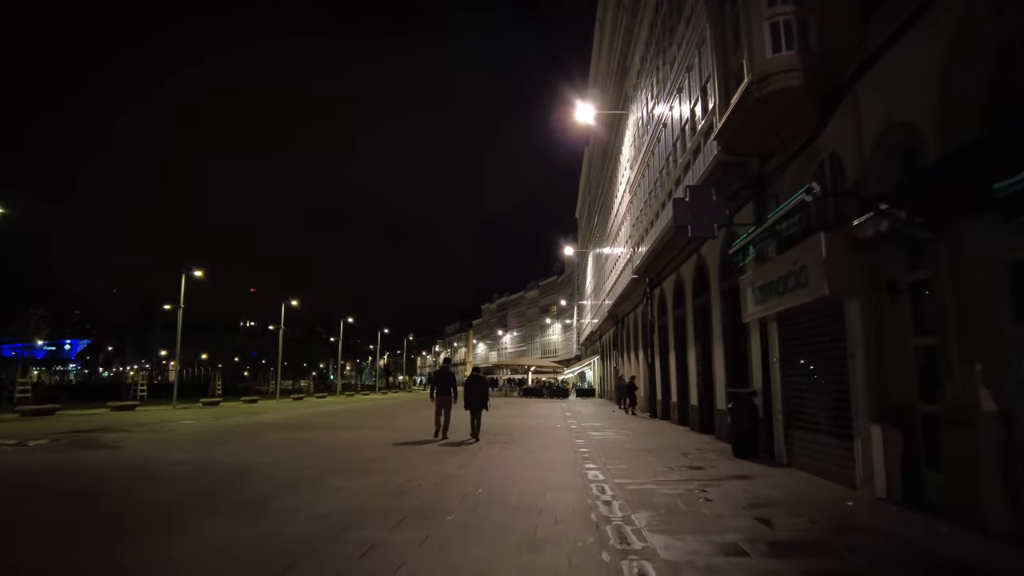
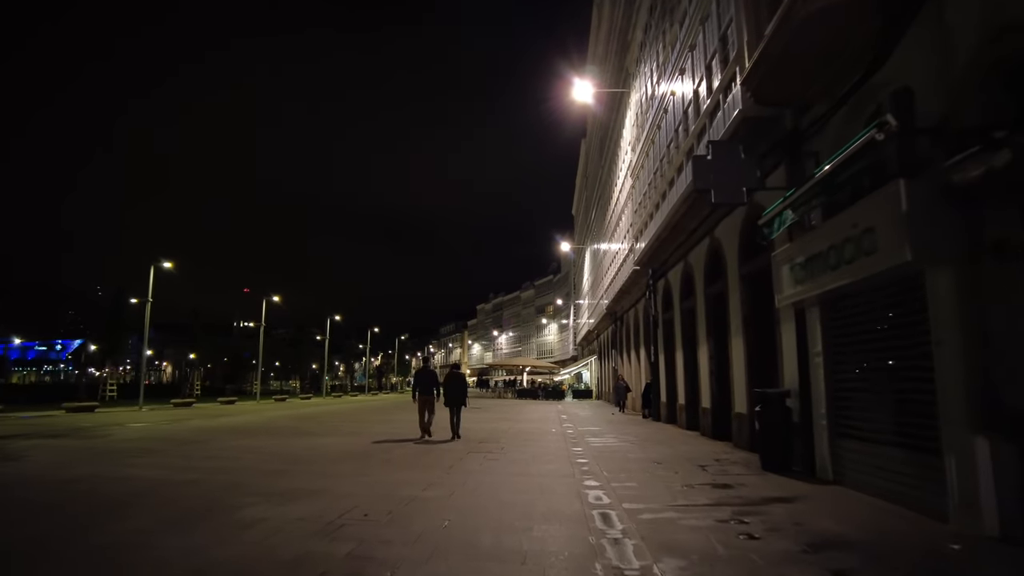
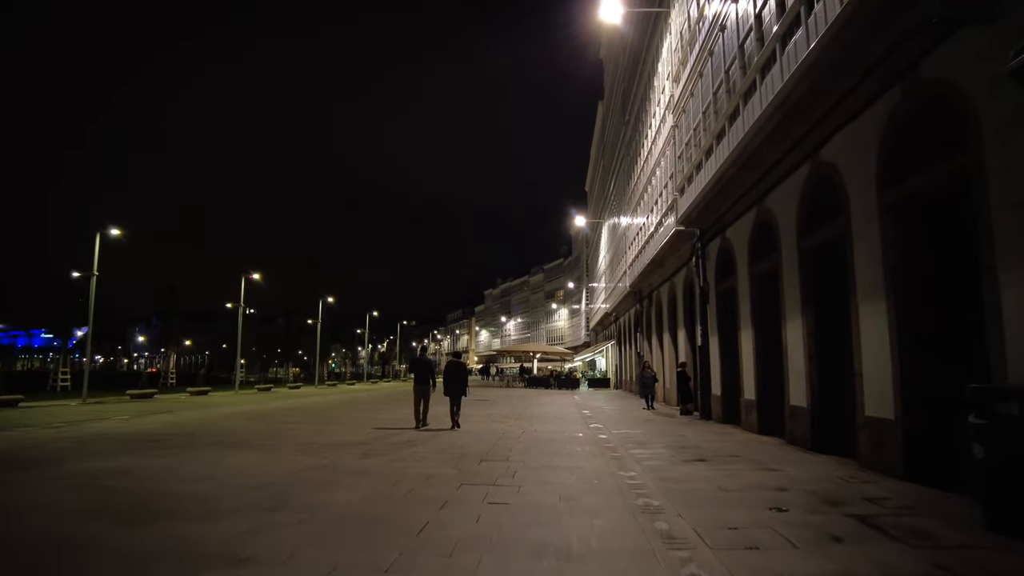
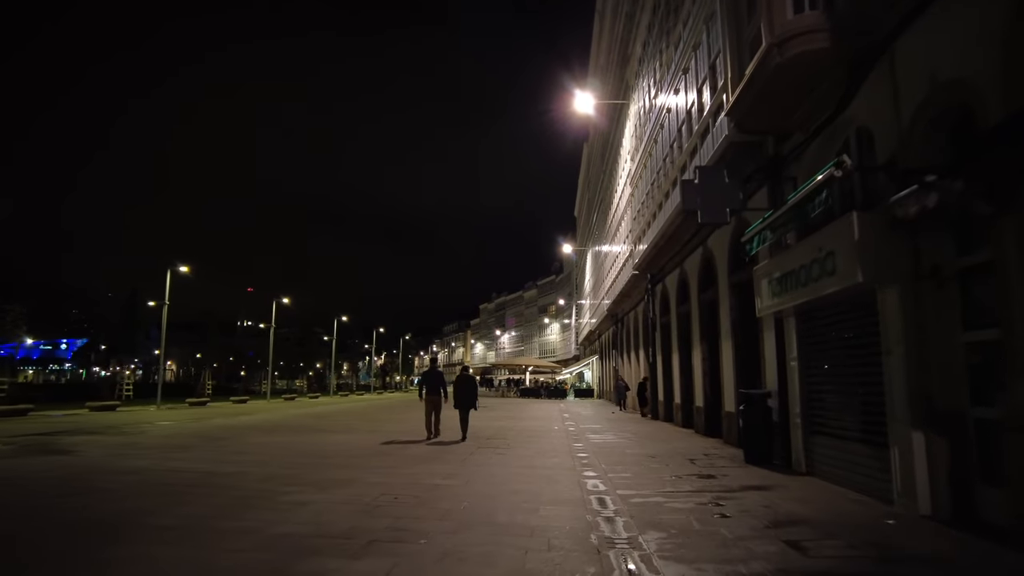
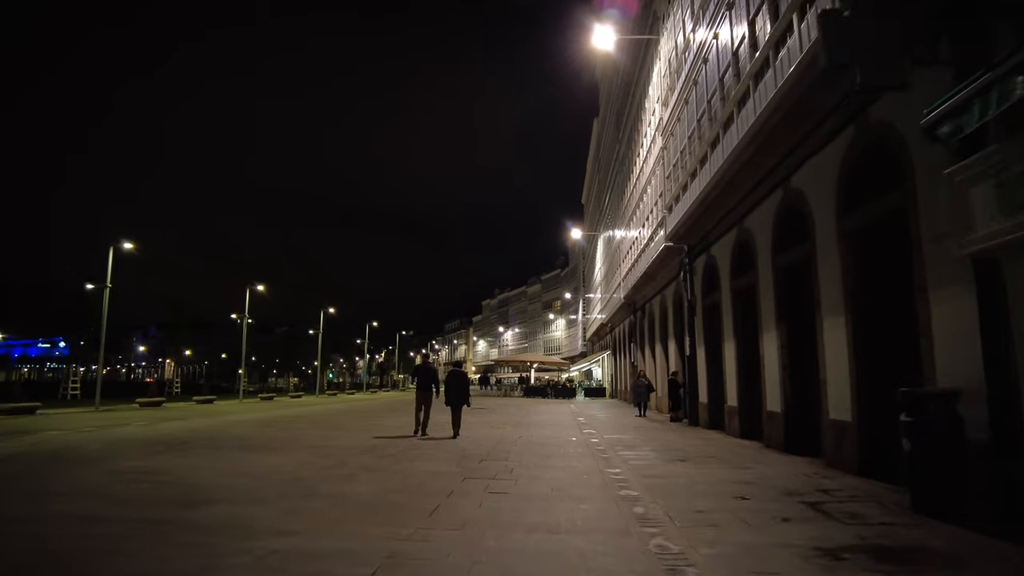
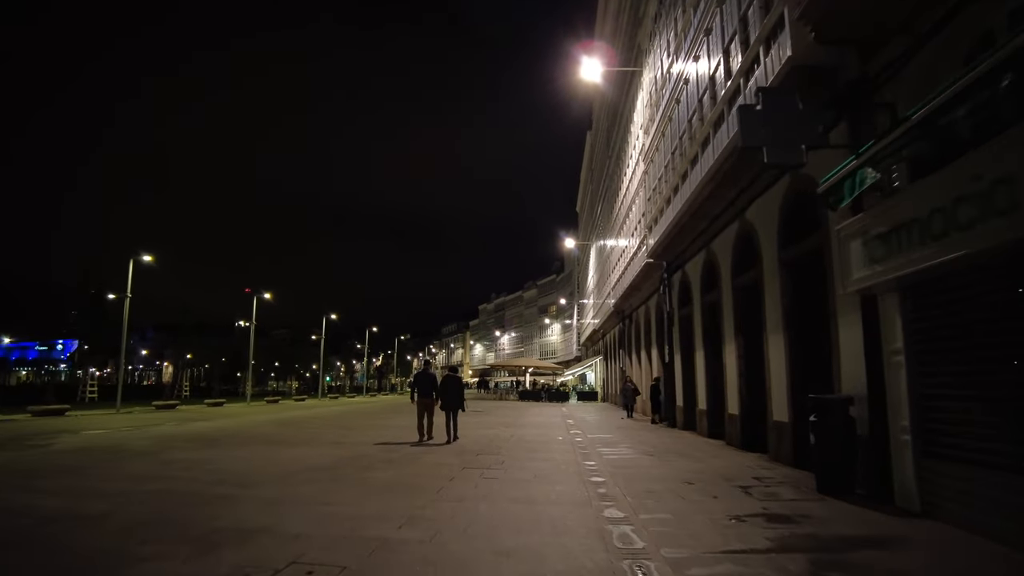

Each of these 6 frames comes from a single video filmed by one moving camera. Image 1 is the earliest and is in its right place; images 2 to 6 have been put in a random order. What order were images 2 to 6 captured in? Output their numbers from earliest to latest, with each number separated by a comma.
4, 2, 6, 5, 3
